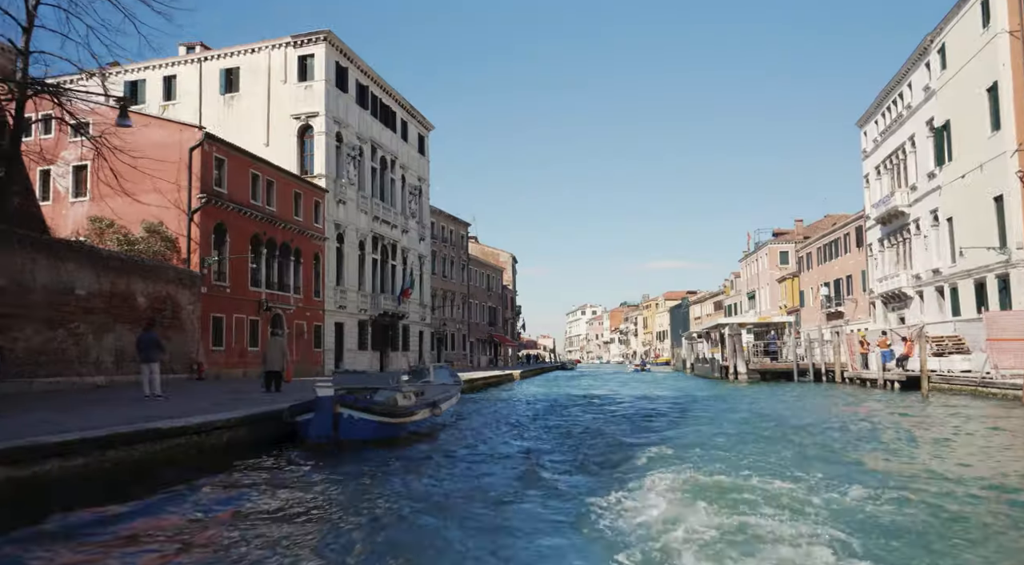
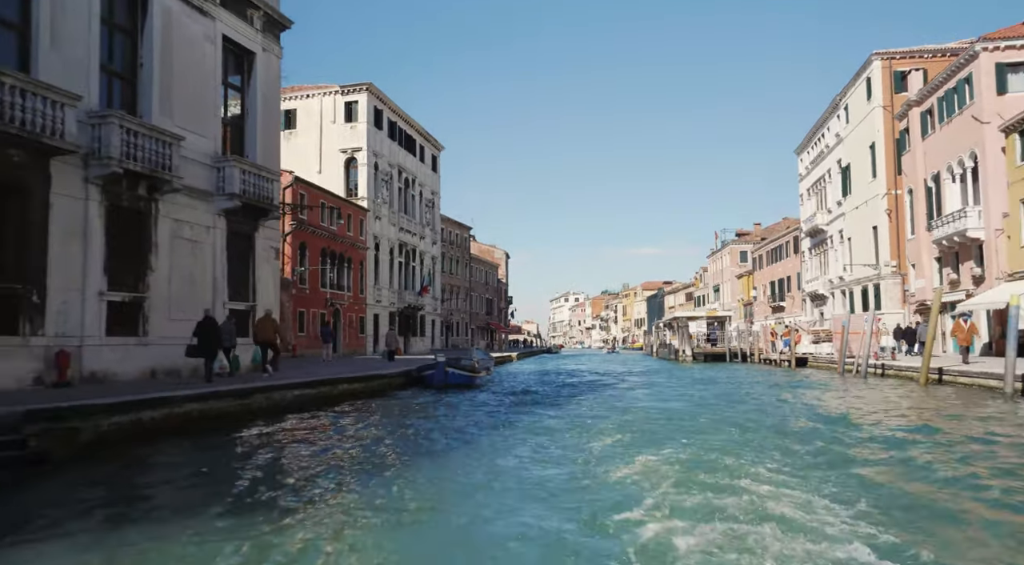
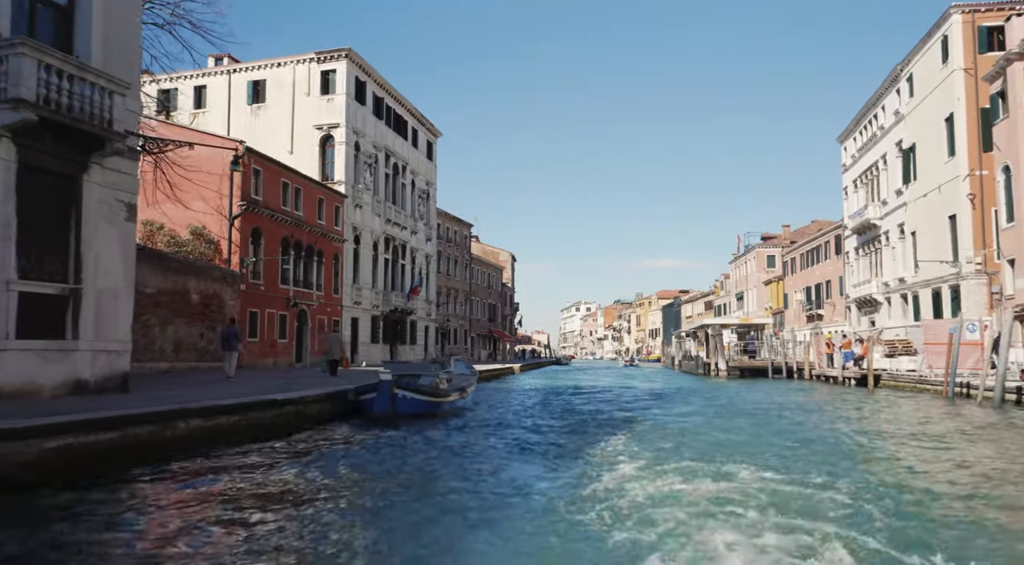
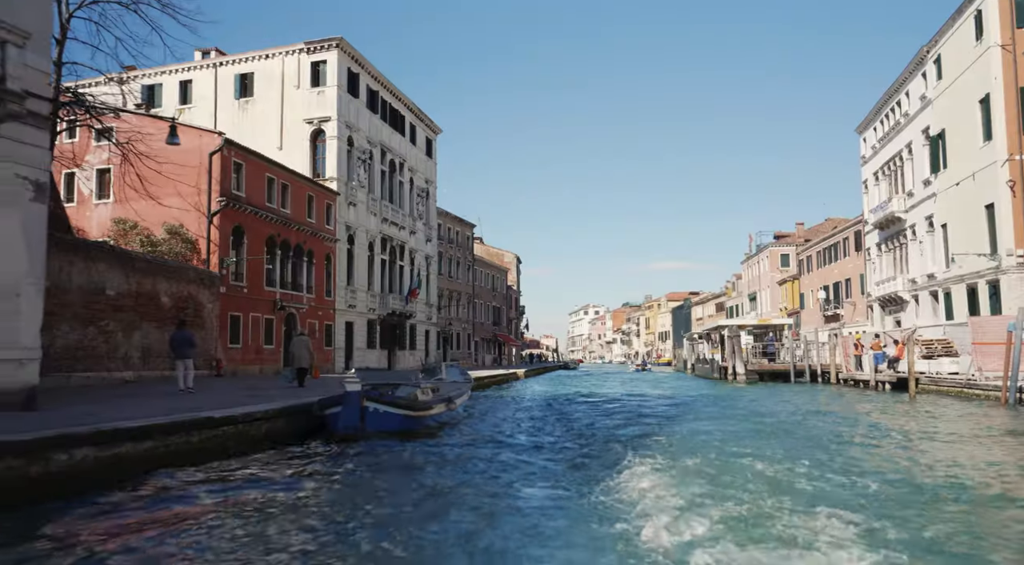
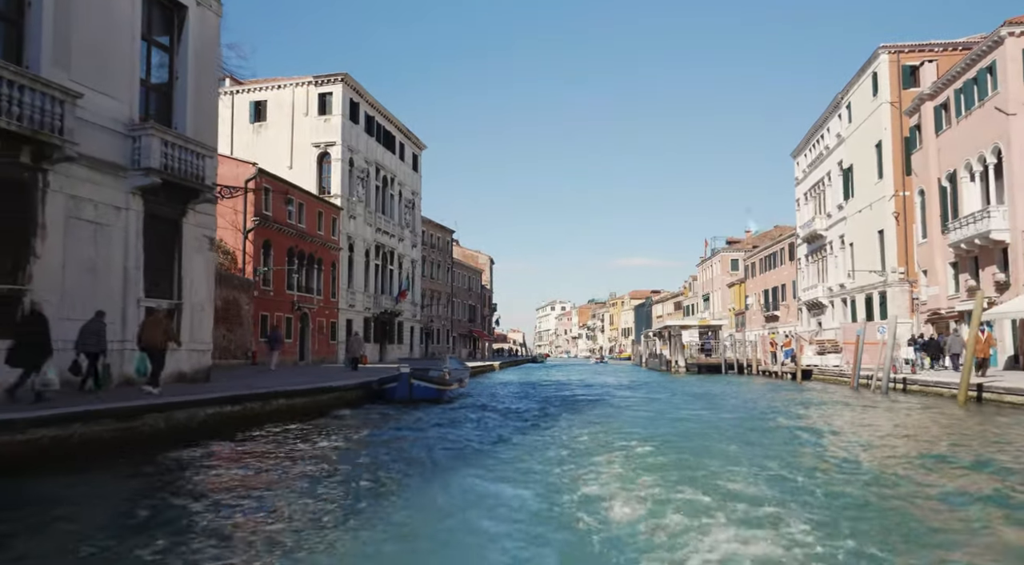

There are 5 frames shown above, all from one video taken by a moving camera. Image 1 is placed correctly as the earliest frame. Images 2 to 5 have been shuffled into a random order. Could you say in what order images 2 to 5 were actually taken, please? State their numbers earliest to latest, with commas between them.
4, 3, 5, 2
